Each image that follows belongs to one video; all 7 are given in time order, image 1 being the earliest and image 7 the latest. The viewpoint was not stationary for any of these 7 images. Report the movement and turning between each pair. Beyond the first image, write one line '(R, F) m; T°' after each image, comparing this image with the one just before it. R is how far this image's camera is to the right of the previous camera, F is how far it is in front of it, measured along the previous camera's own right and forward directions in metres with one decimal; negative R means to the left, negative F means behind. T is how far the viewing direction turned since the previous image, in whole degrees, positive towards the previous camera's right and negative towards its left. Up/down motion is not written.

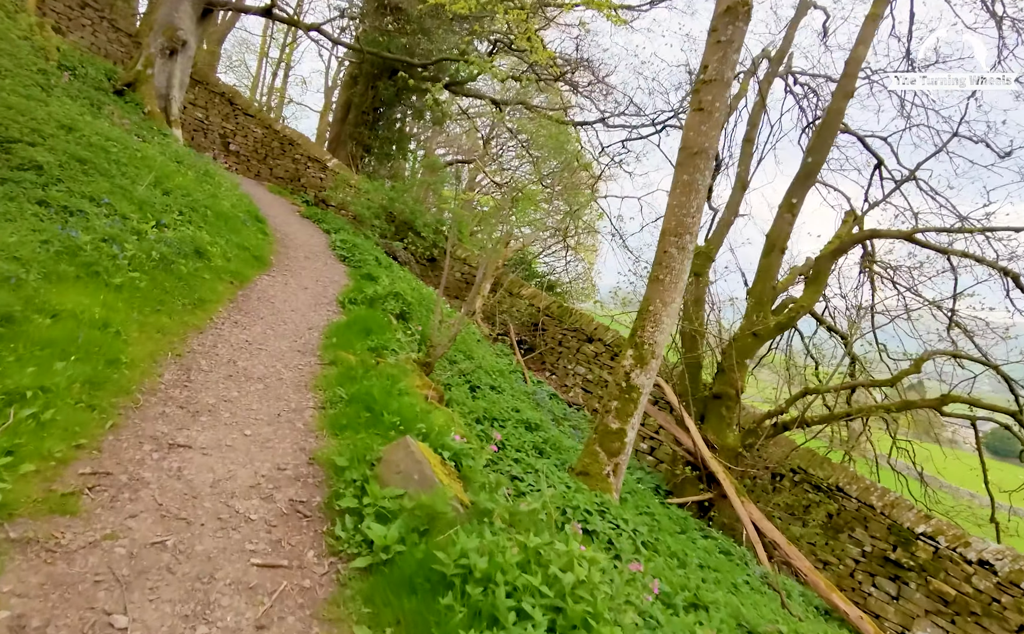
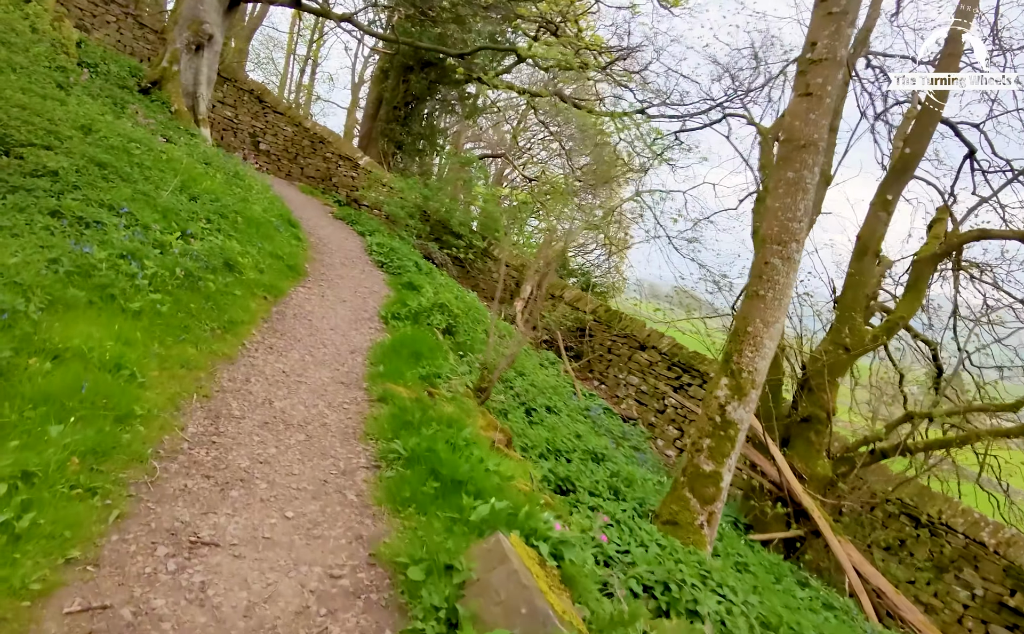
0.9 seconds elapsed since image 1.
(-0.3, +0.7) m; -2°
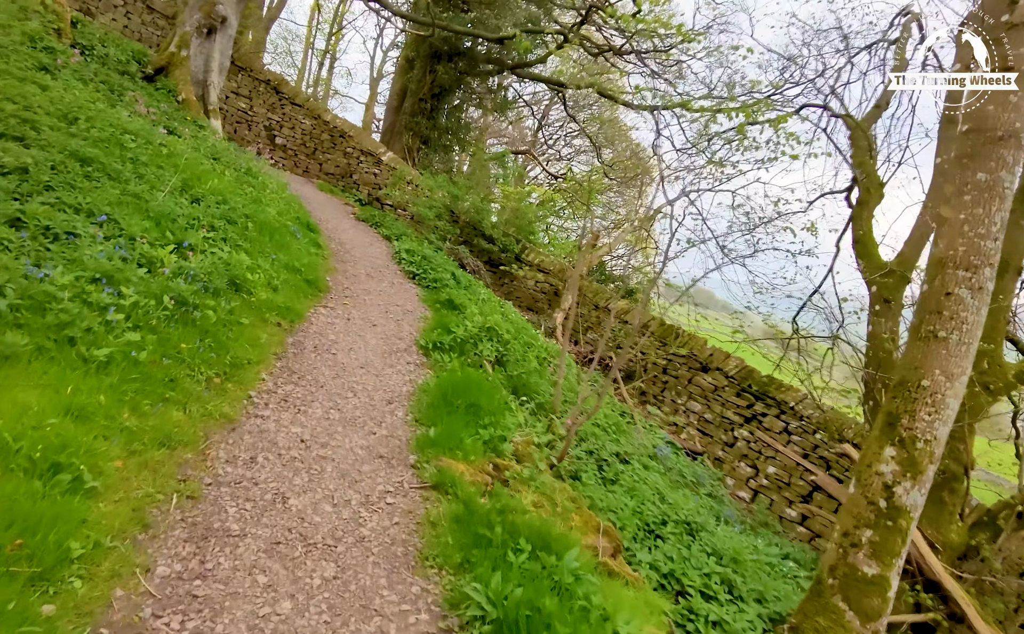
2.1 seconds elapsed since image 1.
(-0.4, +1.1) m; -1°
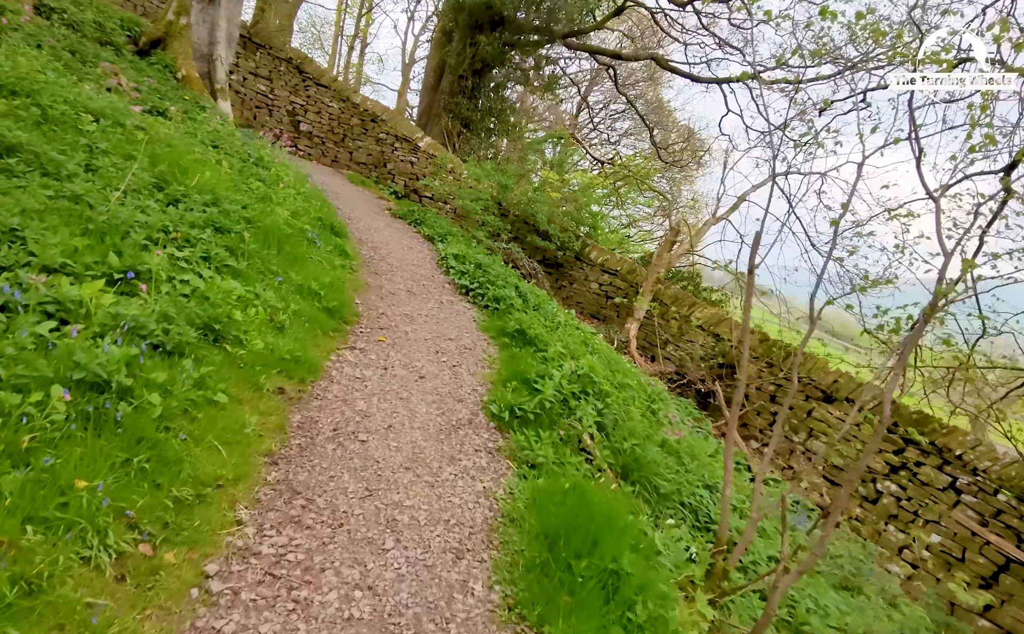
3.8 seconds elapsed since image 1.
(-0.4, +1.7) m; -3°
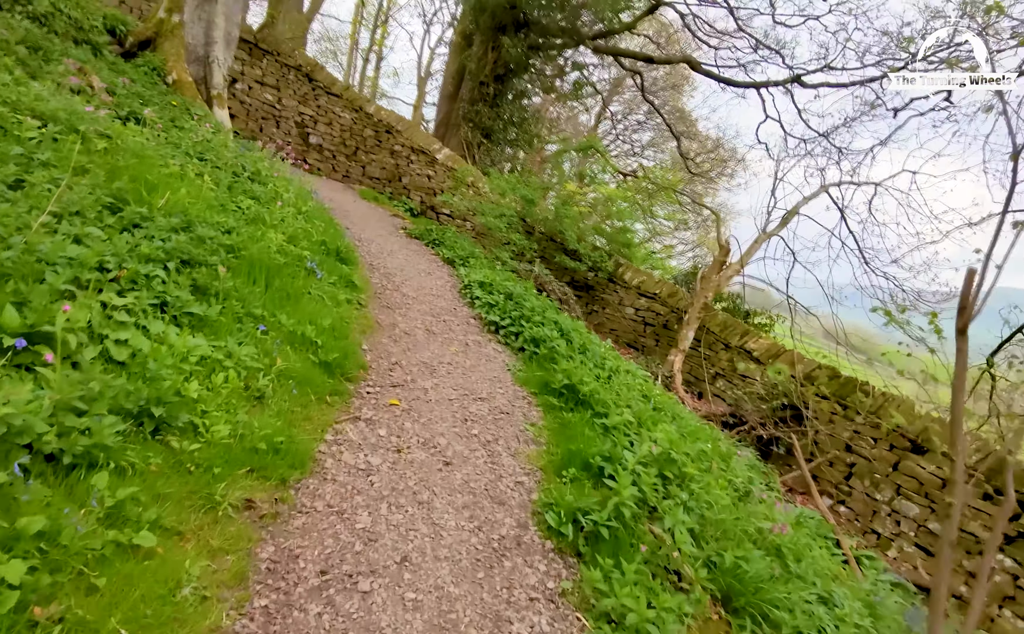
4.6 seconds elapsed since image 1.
(-0.2, +1.0) m; -1°
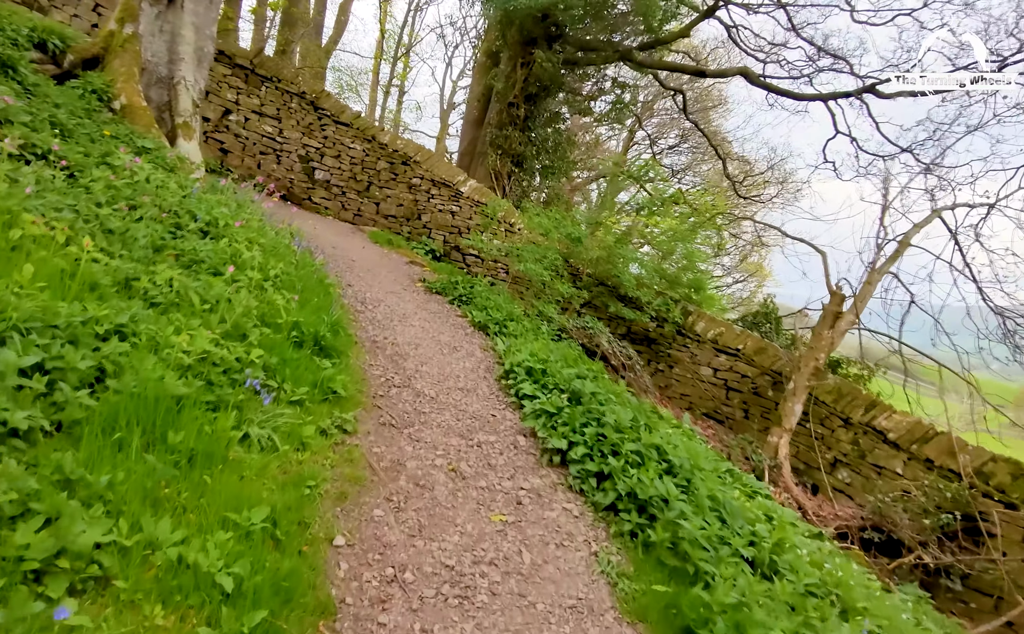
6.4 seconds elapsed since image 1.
(-0.2, +1.8) m; -3°
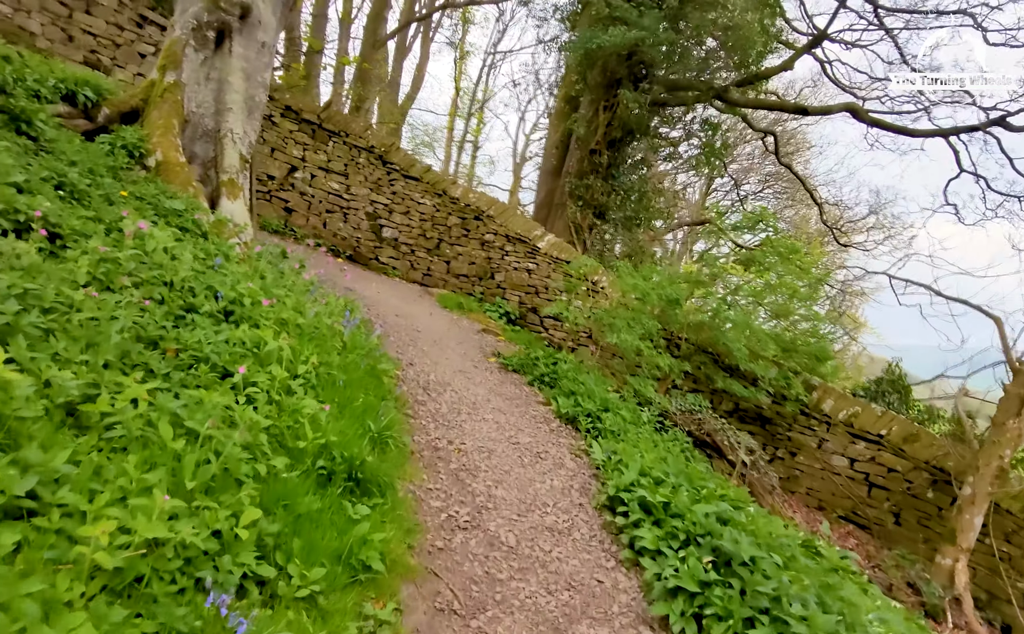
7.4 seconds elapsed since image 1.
(-0.2, +1.0) m; -6°
